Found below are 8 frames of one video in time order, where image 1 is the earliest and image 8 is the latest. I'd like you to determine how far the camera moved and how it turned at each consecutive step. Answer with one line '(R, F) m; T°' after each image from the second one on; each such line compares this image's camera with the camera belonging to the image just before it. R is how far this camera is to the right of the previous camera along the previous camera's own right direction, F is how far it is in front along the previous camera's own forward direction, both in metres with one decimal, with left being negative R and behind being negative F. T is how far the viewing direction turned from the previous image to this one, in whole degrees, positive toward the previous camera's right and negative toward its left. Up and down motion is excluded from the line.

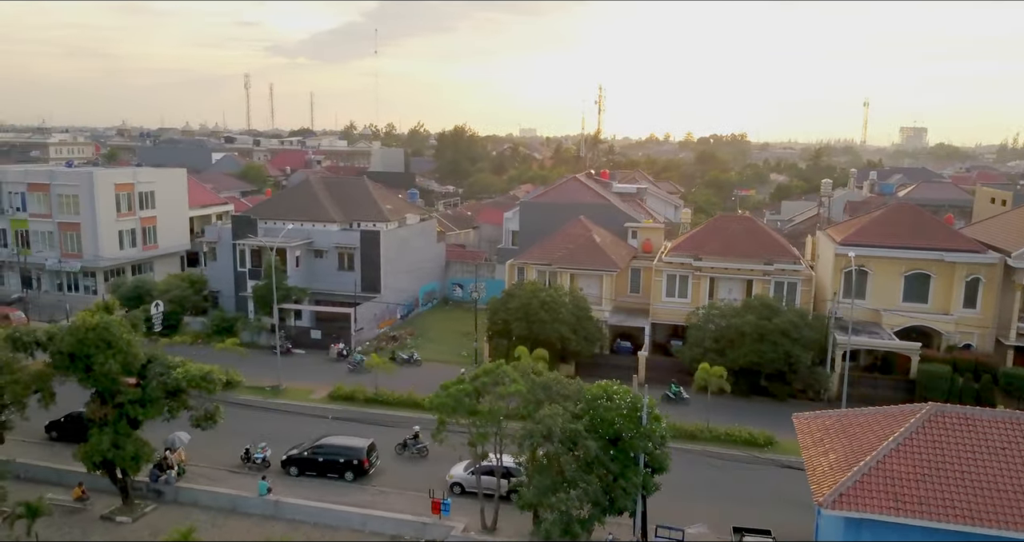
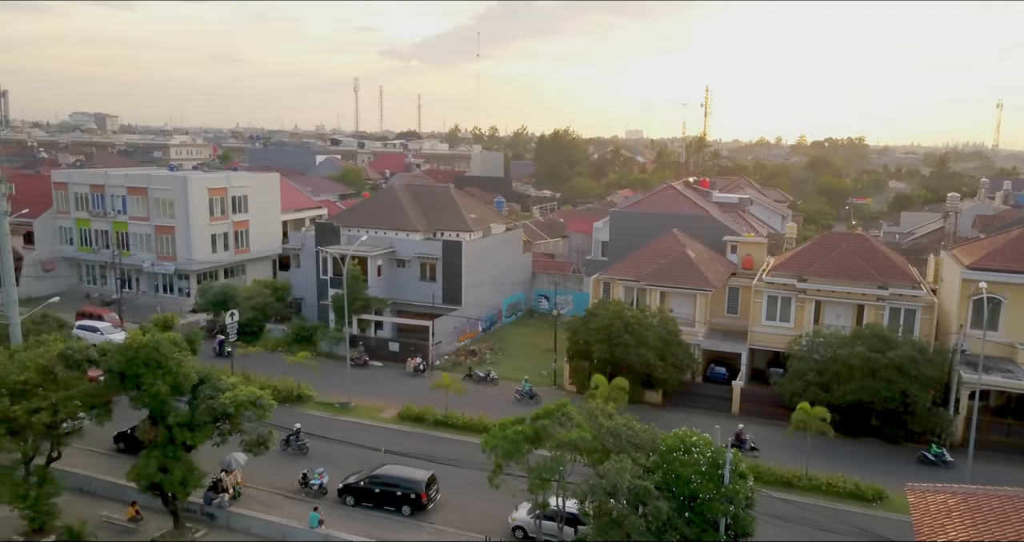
(+0.6, +1.8) m; -7°
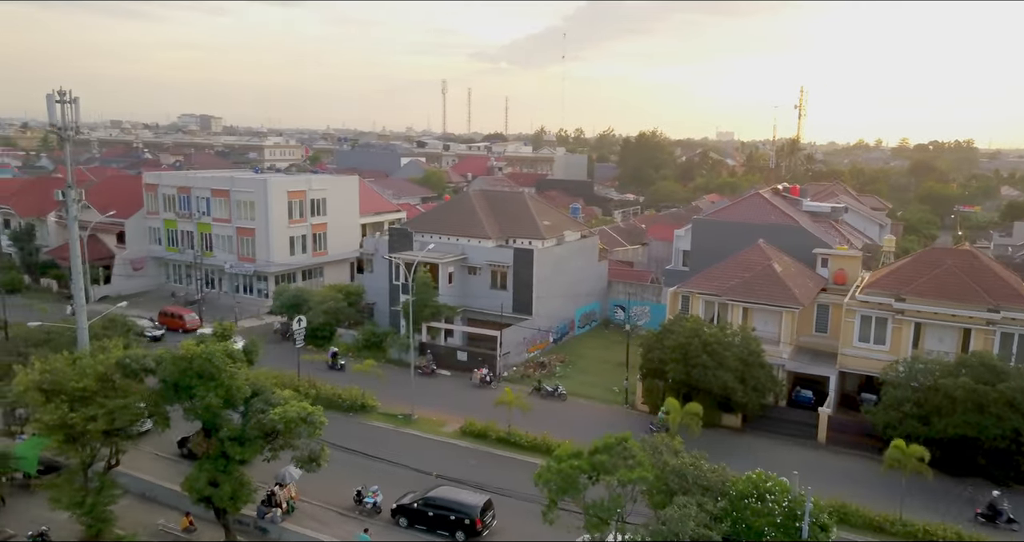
(+0.5, +1.1) m; -6°
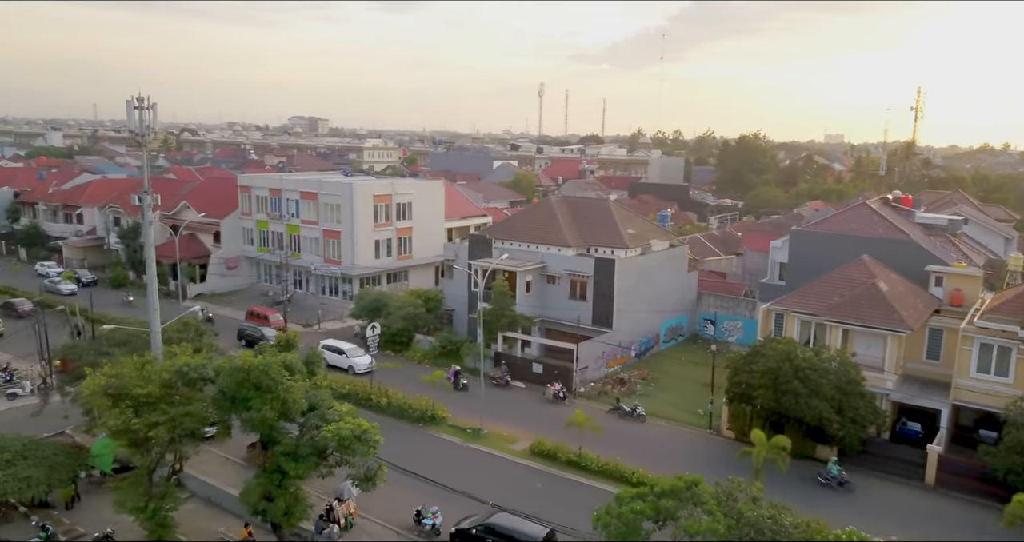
(+0.6, +1.1) m; -7°
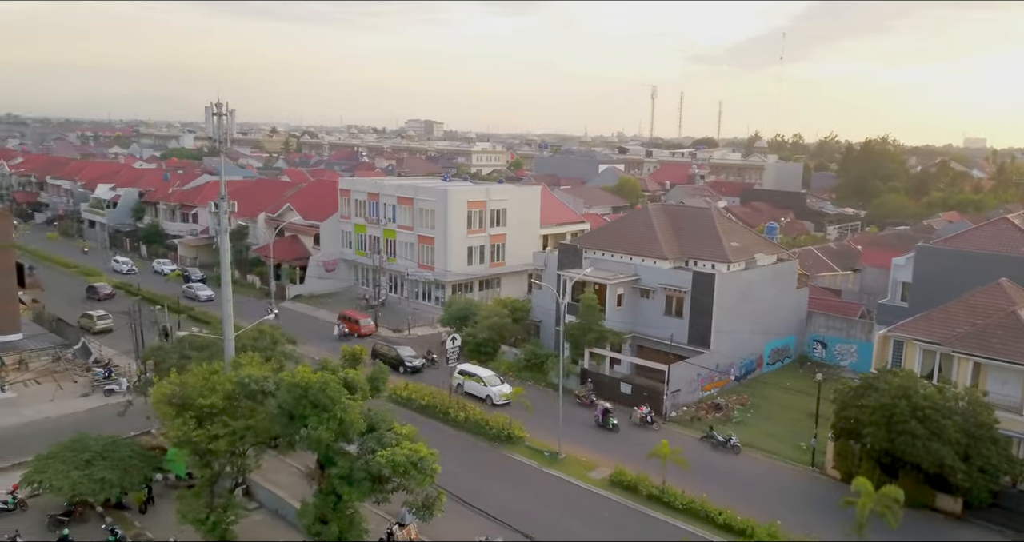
(+0.7, +1.4) m; -8°
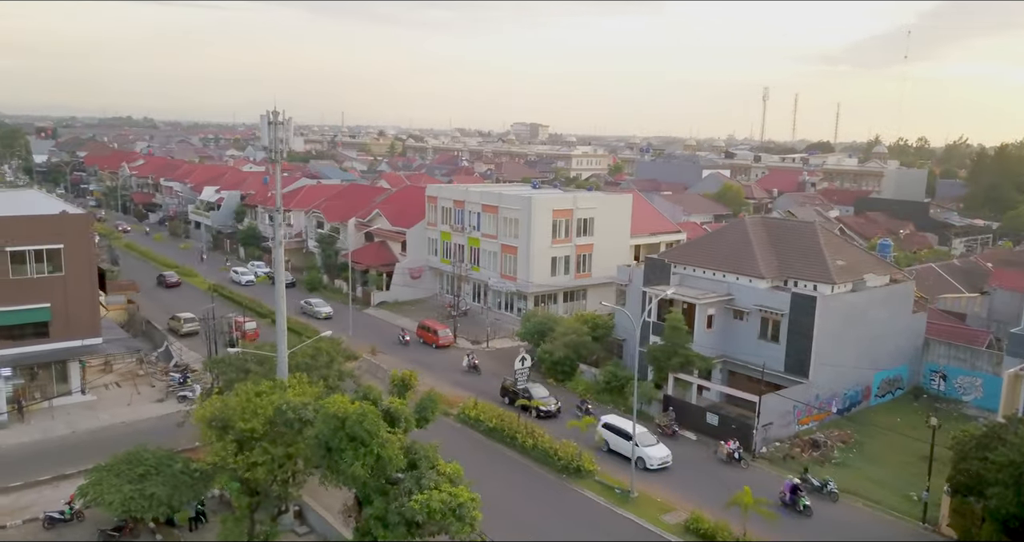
(+0.9, +1.7) m; -8°
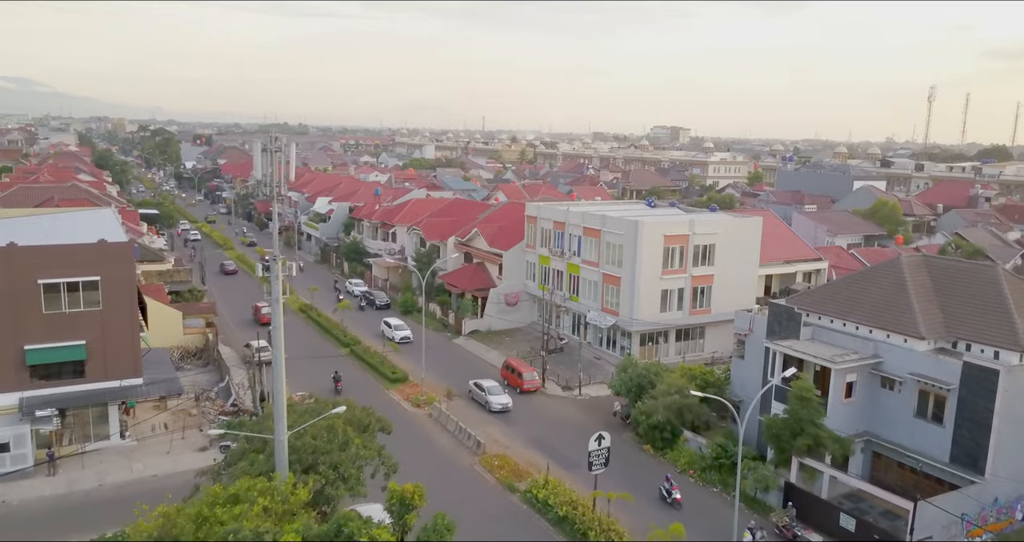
(+1.5, +4.8) m; -10°
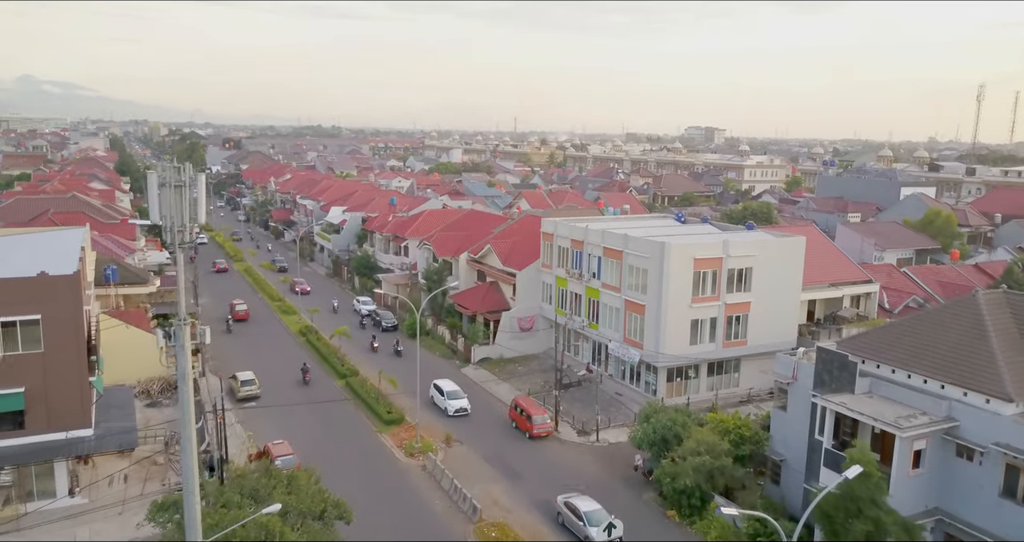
(+0.9, +3.6) m; -2°
